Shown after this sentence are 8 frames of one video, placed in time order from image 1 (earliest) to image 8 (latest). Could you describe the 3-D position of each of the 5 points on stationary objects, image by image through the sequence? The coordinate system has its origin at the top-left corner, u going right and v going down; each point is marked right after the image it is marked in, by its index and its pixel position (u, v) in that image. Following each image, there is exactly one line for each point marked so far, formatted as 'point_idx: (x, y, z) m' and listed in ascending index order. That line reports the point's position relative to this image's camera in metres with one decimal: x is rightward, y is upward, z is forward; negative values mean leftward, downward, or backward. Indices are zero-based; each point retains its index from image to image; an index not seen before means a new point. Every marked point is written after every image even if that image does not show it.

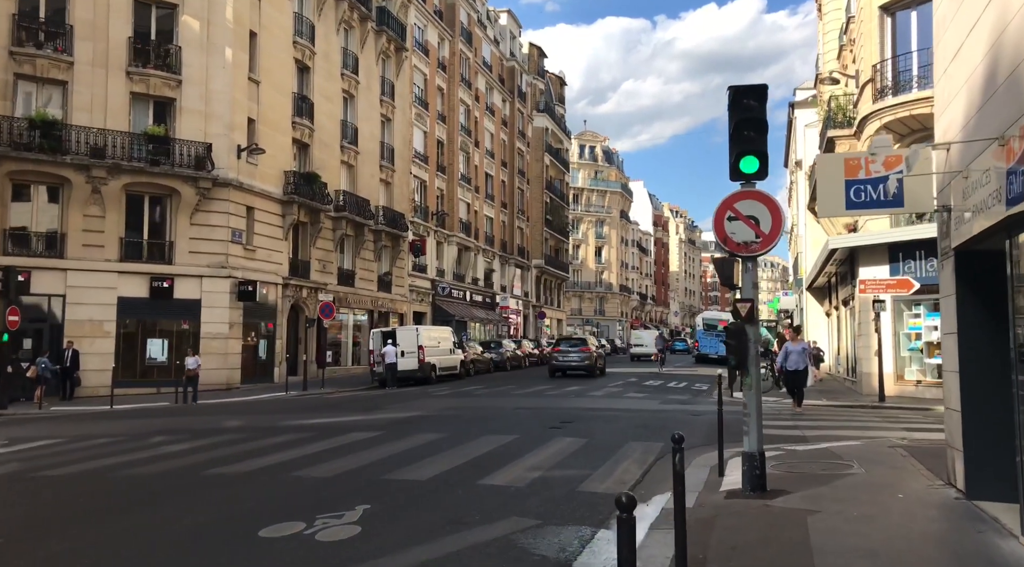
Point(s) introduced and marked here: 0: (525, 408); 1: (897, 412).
0: (+0.3, -2.8, +18.2) m
1: (+8.6, -2.9, +18.3) m
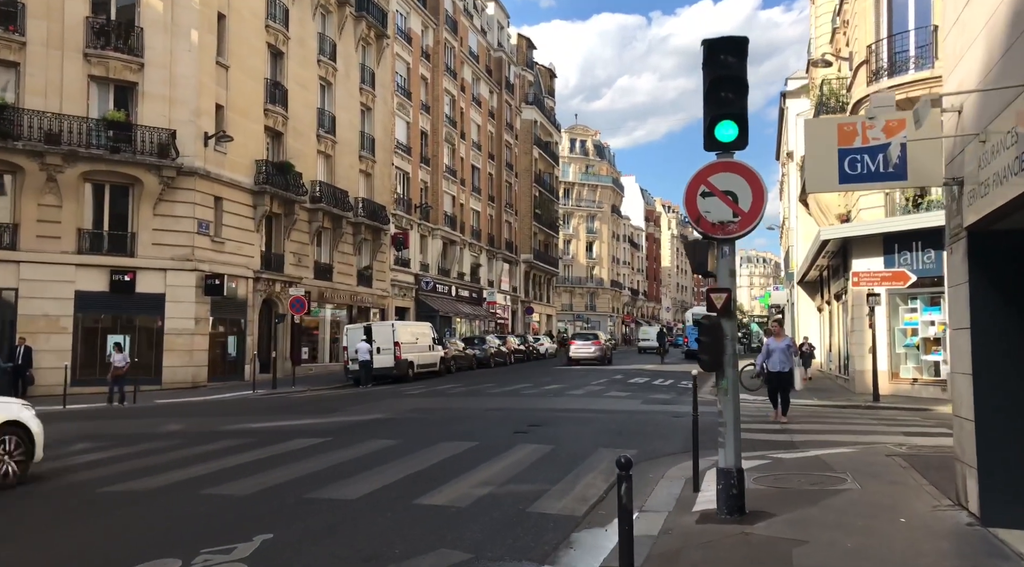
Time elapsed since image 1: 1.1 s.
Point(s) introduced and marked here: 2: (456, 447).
0: (-0.4, -2.6, +16.9) m
1: (+8.0, -2.7, +17.1) m
2: (-0.8, -2.3, +11.6) m
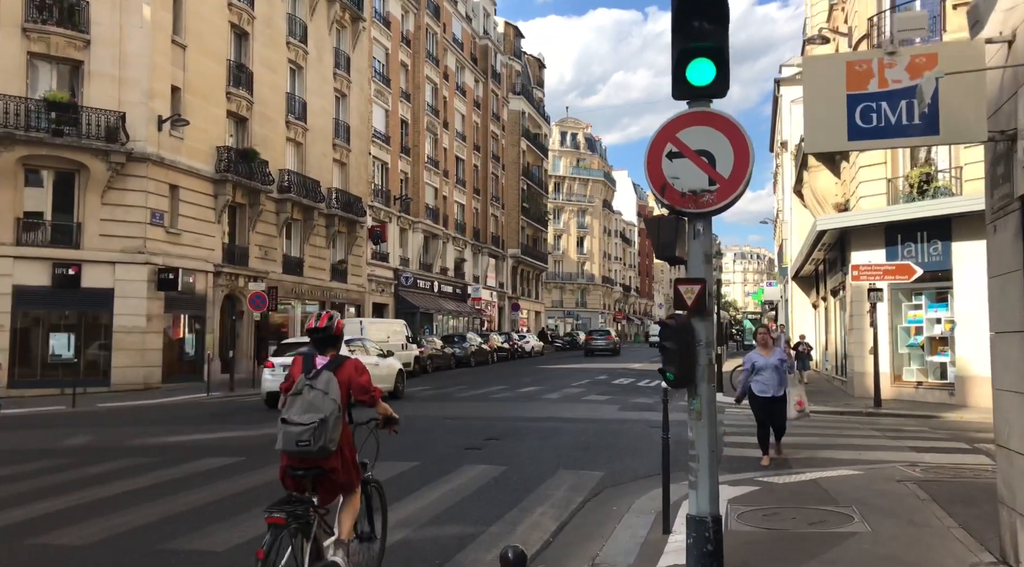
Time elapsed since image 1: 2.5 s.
0: (-1.1, -2.5, +15.2) m
1: (+7.3, -2.6, +15.5) m
2: (-1.5, -2.2, +9.8) m
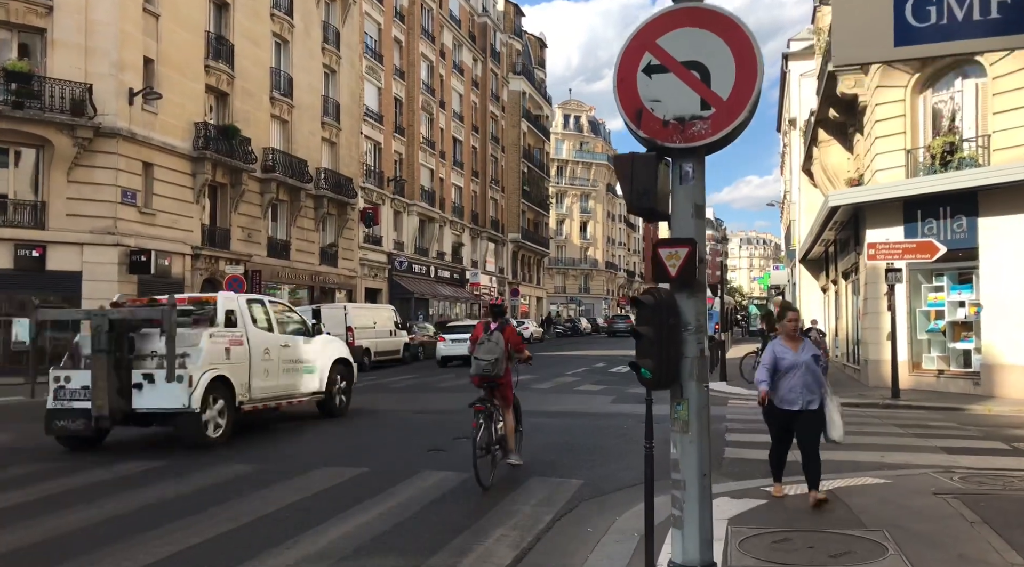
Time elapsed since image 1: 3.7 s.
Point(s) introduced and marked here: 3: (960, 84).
0: (-1.4, -2.2, +13.8) m
1: (+7.0, -2.2, +14.0) m
2: (-1.8, -2.0, +8.4) m
3: (+9.2, +4.1, +16.9) m
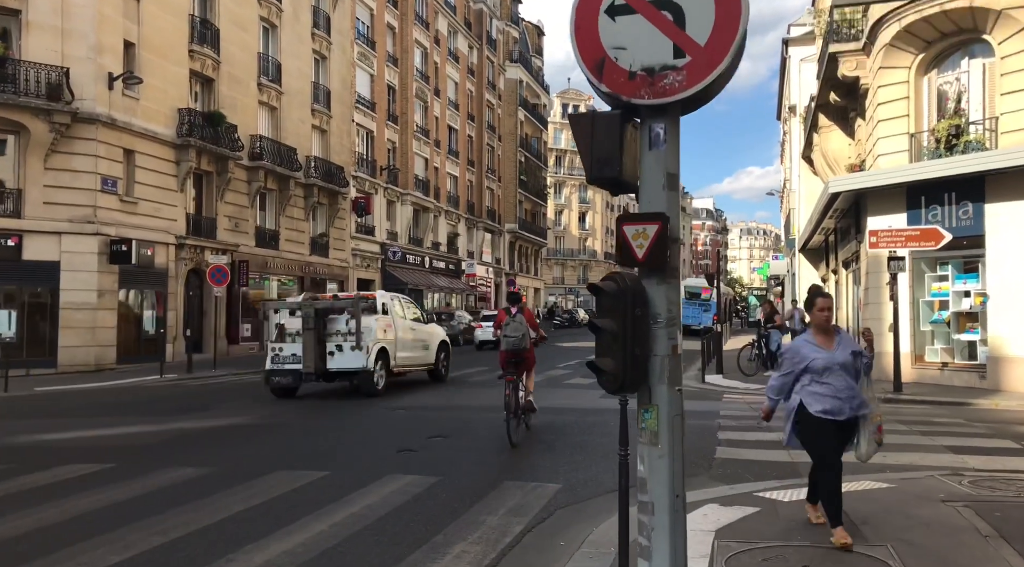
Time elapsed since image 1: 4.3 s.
0: (-1.6, -2.0, +13.2) m
1: (+6.7, -2.1, +13.4) m
2: (-2.1, -1.8, +7.8) m
3: (+9.0, +4.3, +16.2) m
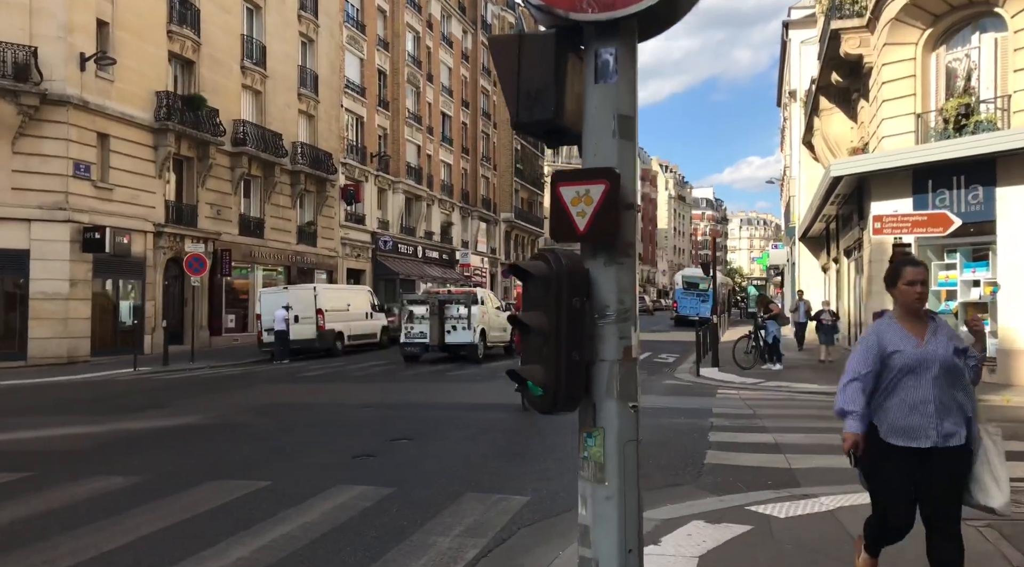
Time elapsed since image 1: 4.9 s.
0: (-2.0, -1.8, +12.3) m
1: (+6.4, -1.9, +12.5) m
2: (-2.4, -1.7, +6.9) m
3: (+8.7, +4.5, +15.2) m
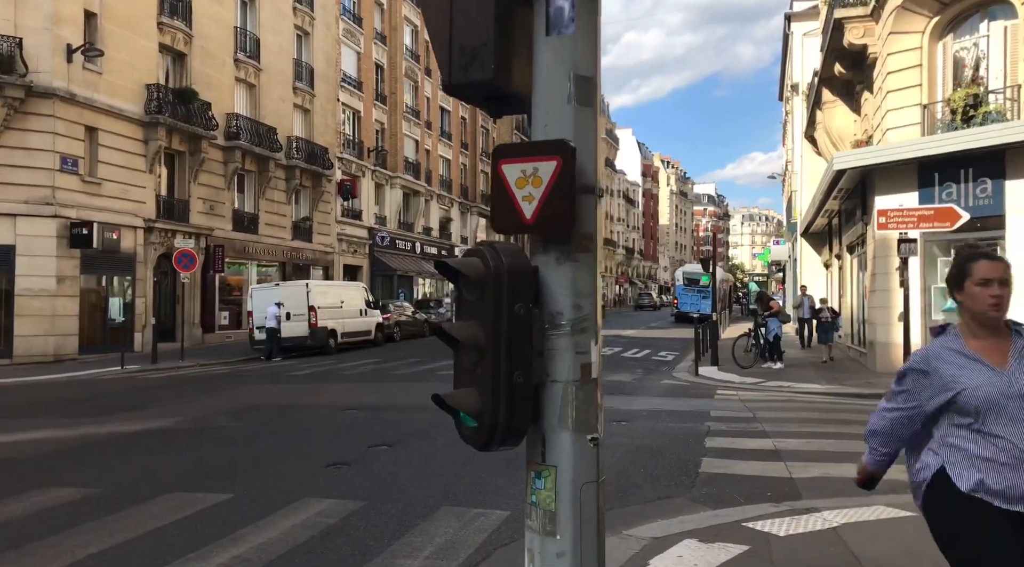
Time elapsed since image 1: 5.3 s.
0: (-2.1, -1.8, +11.9) m
1: (+6.2, -1.8, +12.0) m
2: (-2.5, -1.7, +6.5) m
3: (+8.5, +4.6, +14.7) m
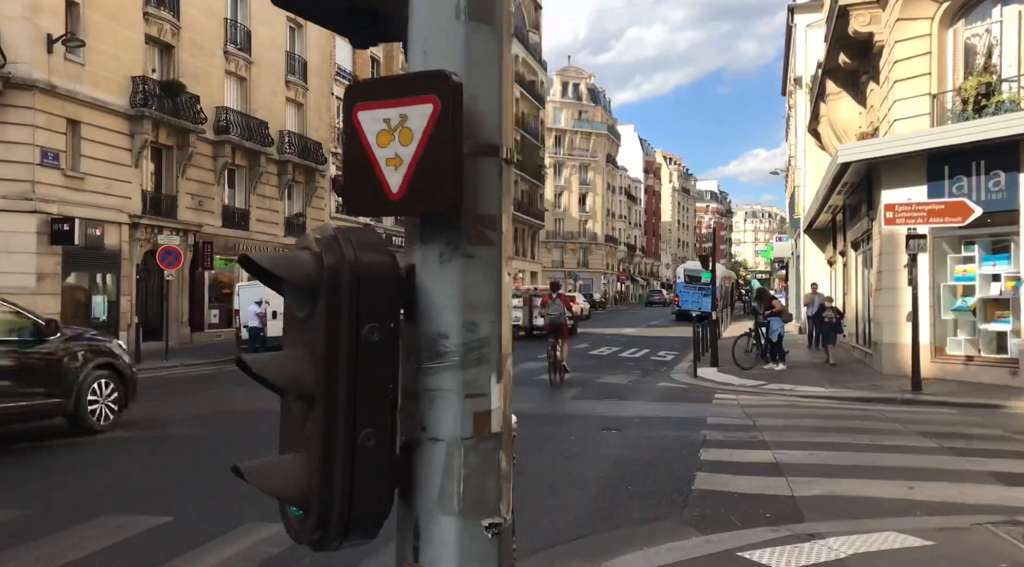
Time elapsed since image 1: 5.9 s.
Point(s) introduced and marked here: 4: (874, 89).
0: (-2.3, -1.7, +11.2) m
1: (+6.0, -1.8, +11.4) m
2: (-2.8, -1.7, +5.8) m
3: (+8.3, +4.6, +14.0) m
4: (+8.2, +4.4, +18.5) m
